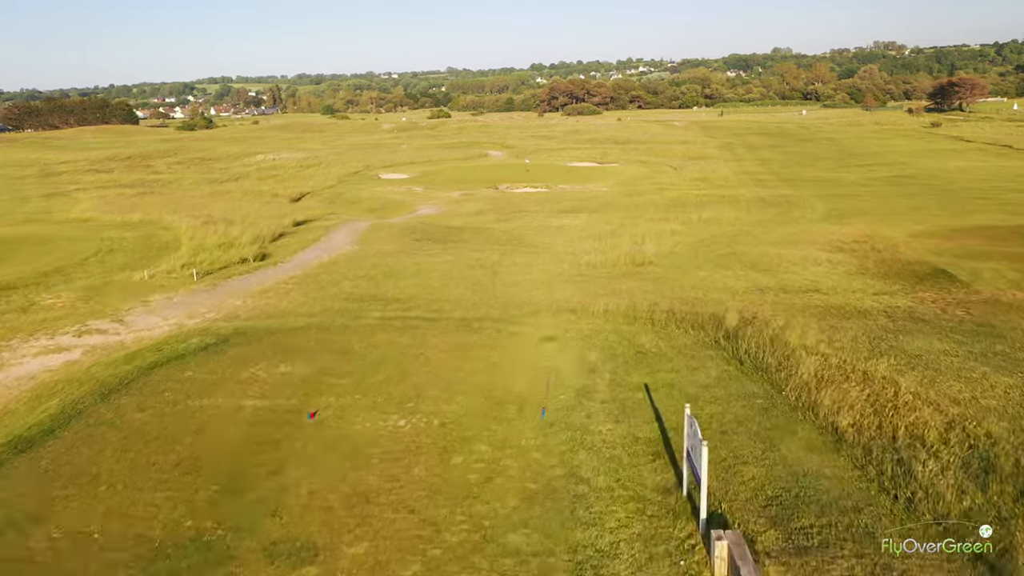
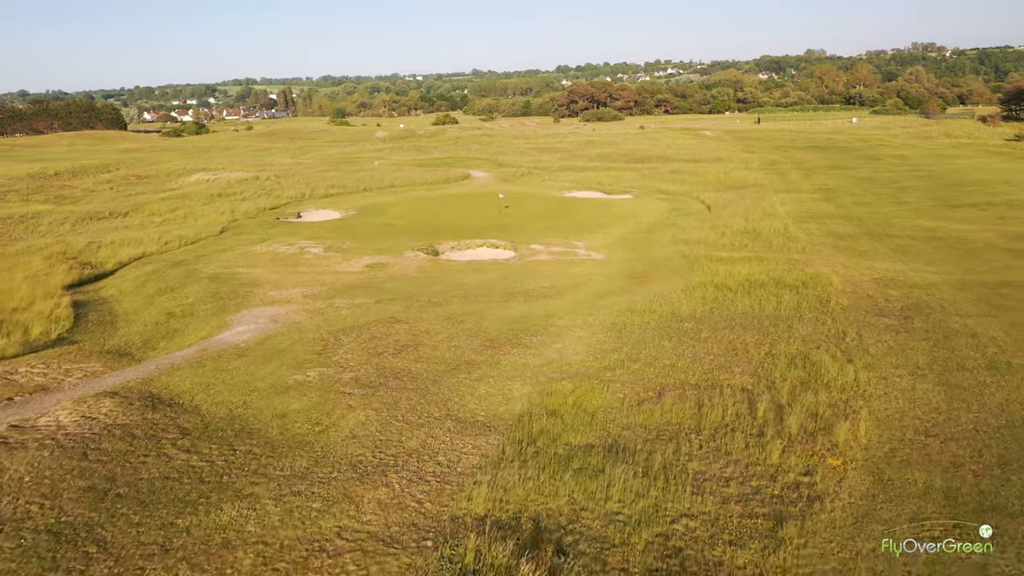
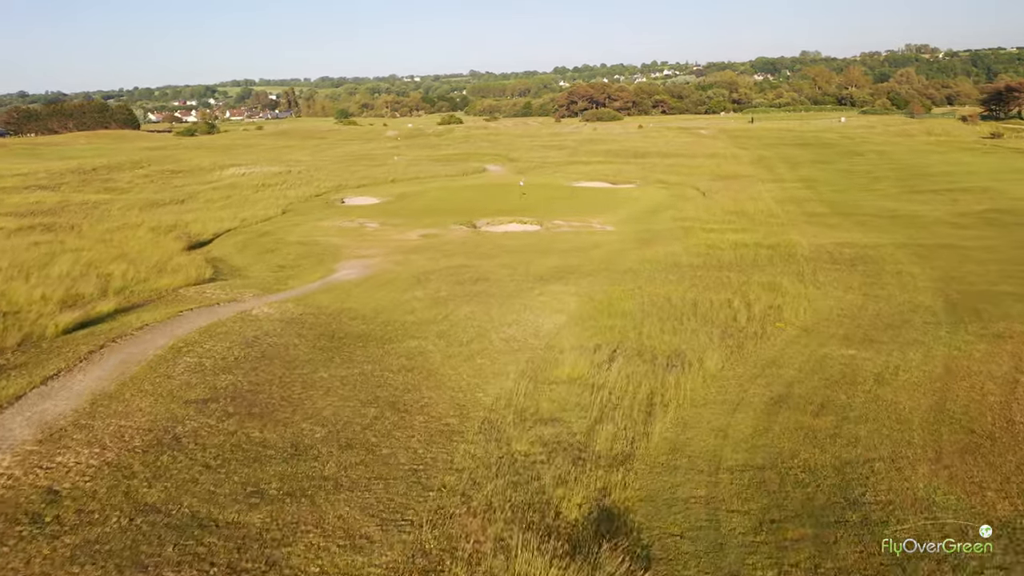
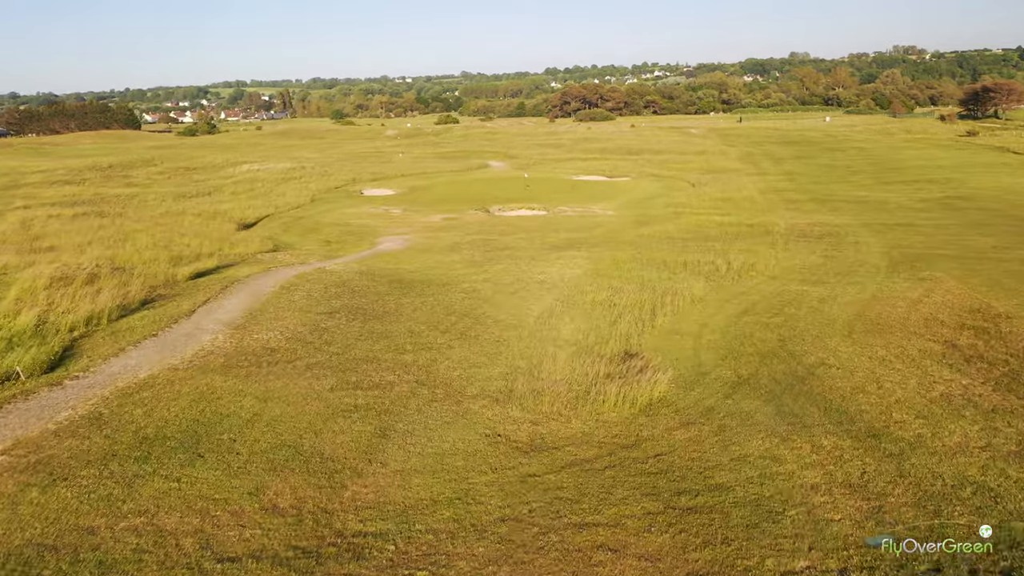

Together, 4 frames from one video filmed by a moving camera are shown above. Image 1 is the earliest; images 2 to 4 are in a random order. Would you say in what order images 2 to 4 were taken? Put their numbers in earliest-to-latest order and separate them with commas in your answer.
4, 3, 2
